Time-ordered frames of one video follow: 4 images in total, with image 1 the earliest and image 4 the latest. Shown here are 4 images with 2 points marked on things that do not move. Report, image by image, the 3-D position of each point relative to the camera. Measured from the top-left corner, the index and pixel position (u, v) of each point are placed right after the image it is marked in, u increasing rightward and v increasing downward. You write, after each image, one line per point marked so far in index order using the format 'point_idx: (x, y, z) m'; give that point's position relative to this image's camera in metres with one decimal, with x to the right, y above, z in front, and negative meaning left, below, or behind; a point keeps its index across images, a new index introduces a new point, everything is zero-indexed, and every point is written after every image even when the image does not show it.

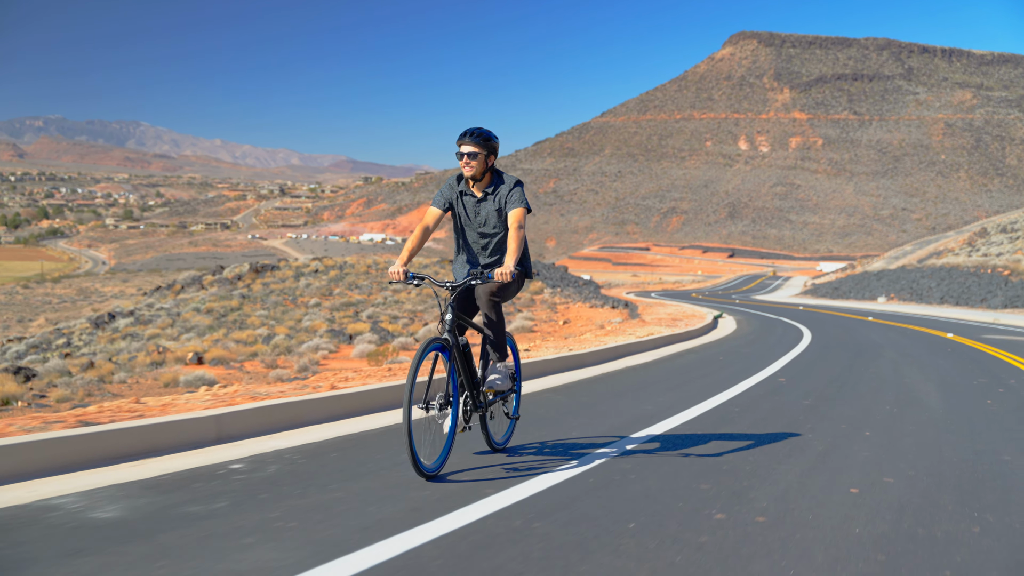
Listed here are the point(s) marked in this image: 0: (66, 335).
0: (-11.0, -1.1, +18.0) m
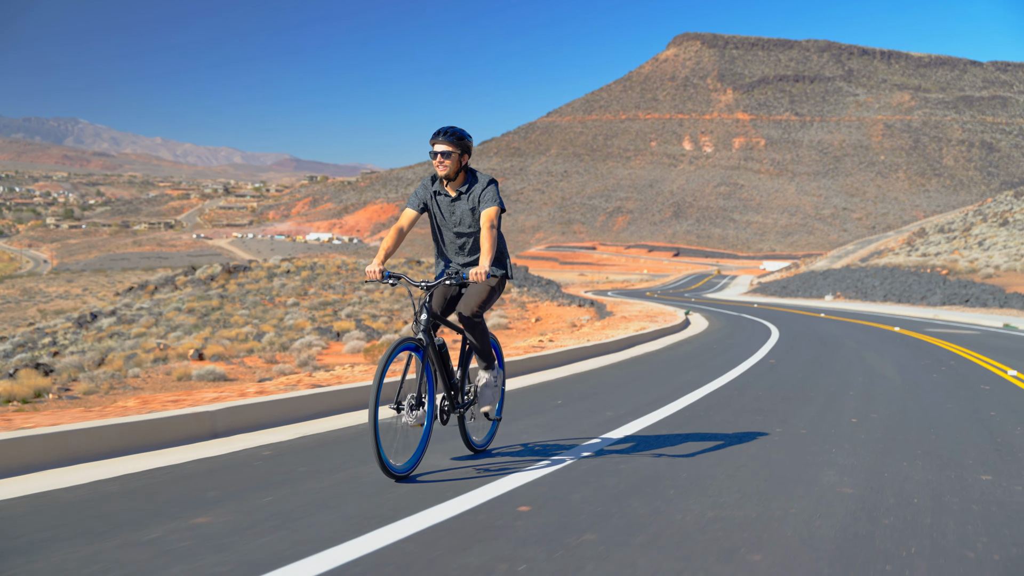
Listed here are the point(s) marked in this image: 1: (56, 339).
0: (-11.7, -1.2, +18.1) m
1: (-11.1, -1.2, +17.5) m
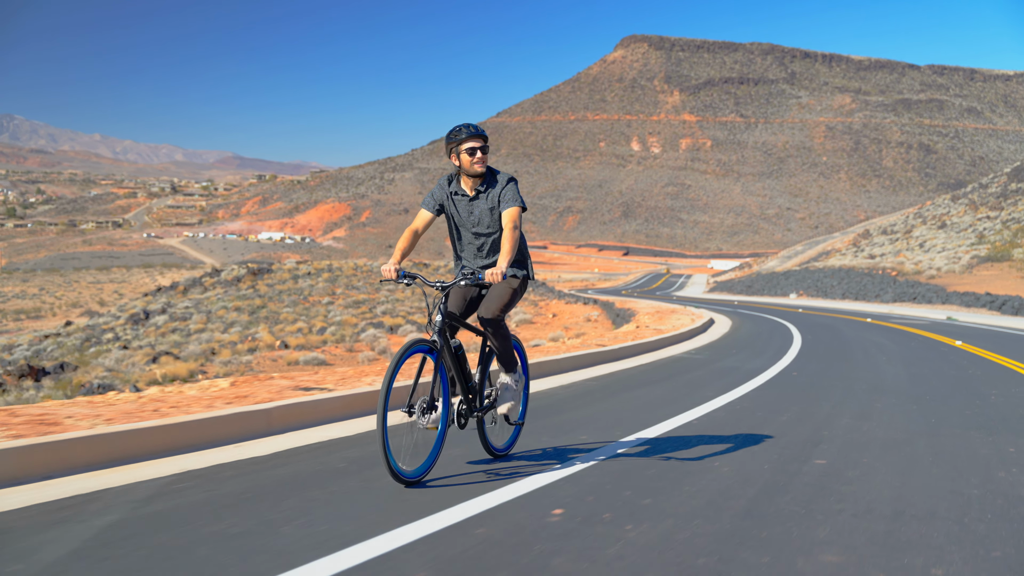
0: (-11.2, -1.2, +19.8) m
1: (-10.6, -1.2, +19.2) m
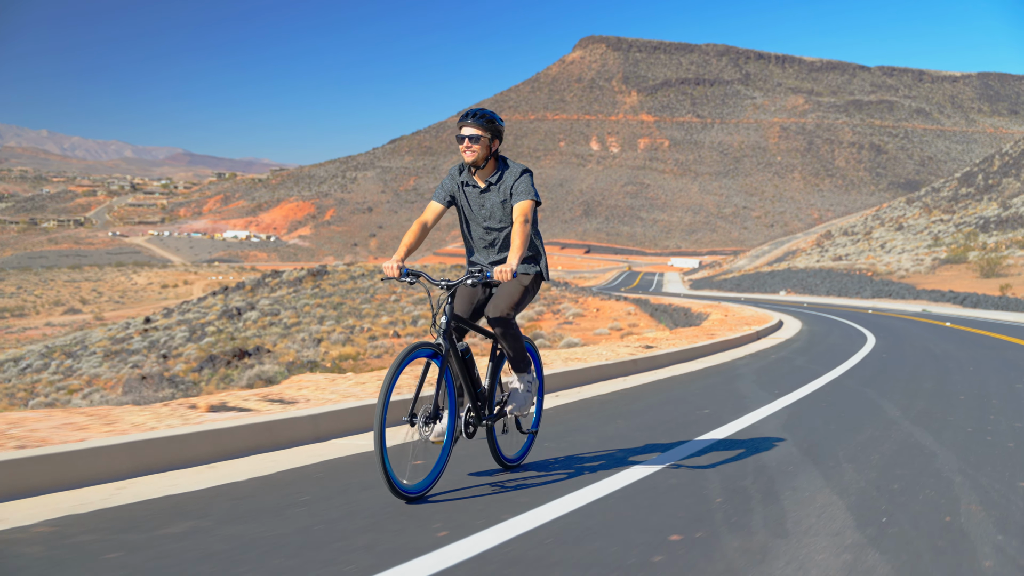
0: (-9.6, -1.2, +22.6) m
1: (-9.0, -1.2, +22.1) m
